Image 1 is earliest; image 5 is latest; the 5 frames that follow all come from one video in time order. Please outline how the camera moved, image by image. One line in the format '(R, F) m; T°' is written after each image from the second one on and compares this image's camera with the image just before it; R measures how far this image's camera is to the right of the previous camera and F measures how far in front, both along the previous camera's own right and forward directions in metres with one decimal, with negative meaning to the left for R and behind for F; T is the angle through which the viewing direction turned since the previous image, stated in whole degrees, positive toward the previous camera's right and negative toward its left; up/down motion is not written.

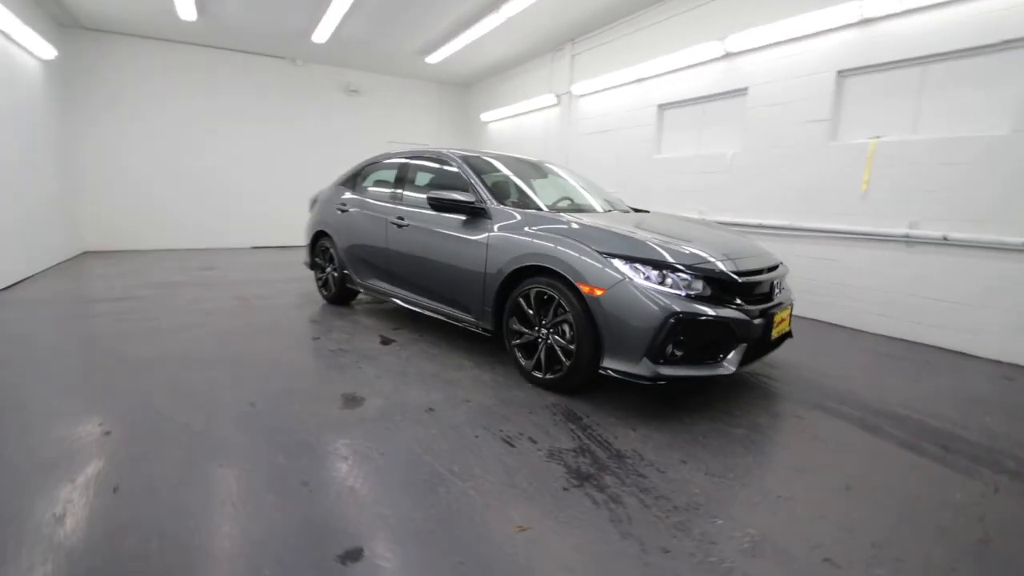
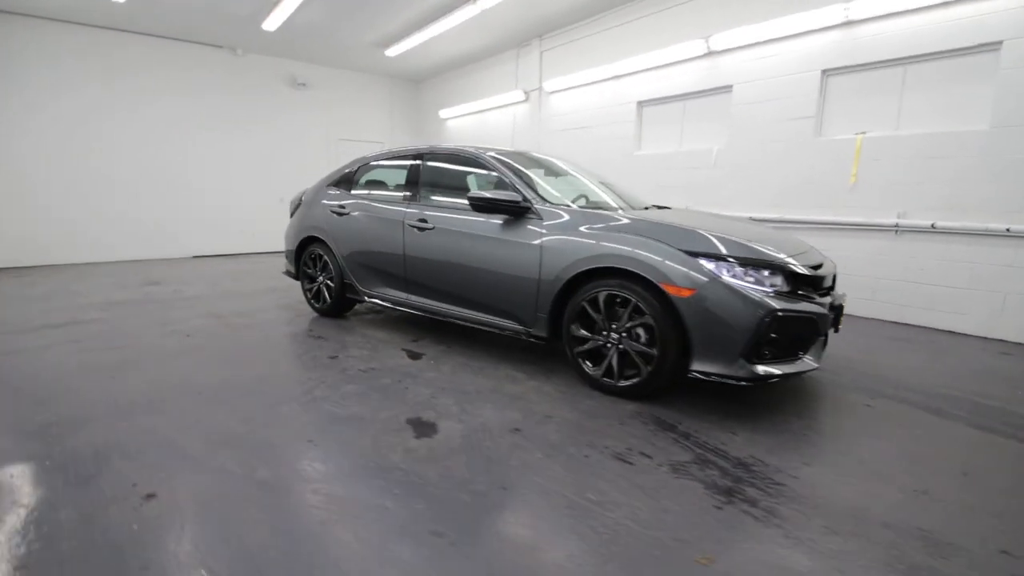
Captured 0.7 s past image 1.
(-0.8, +0.3) m; +8°
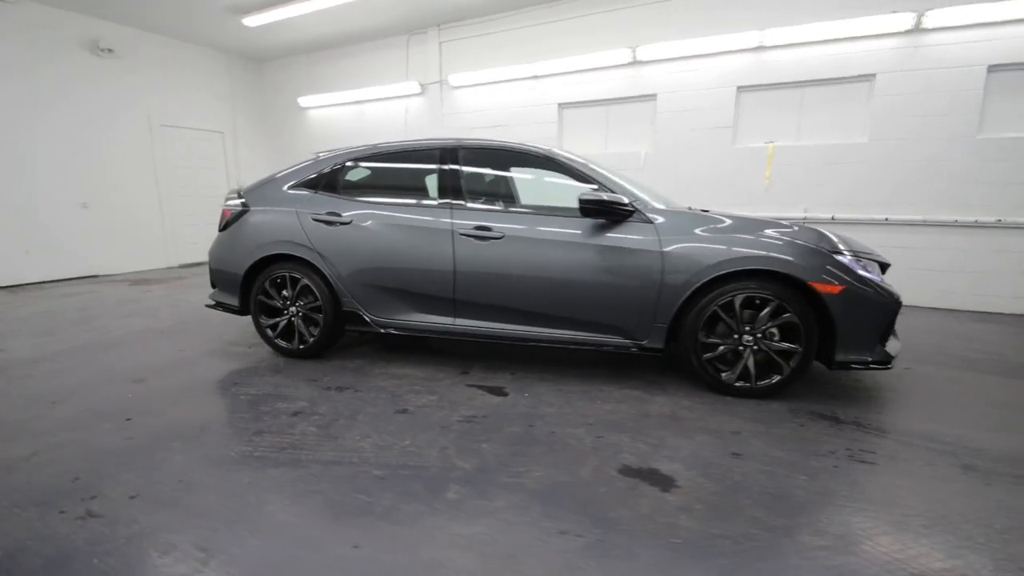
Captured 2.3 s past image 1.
(-1.8, +0.8) m; +23°
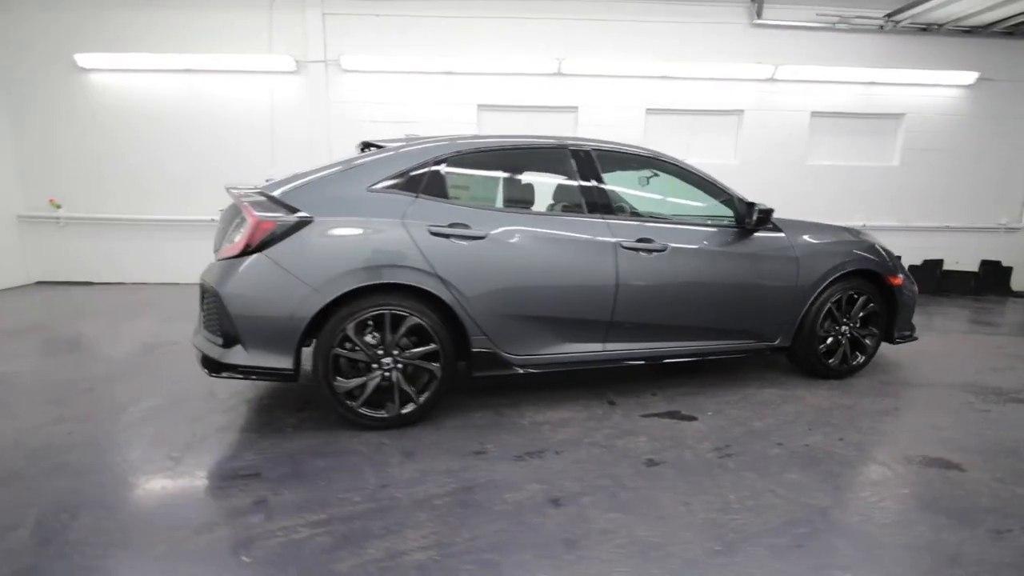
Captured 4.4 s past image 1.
(-2.2, +1.0) m; +29°
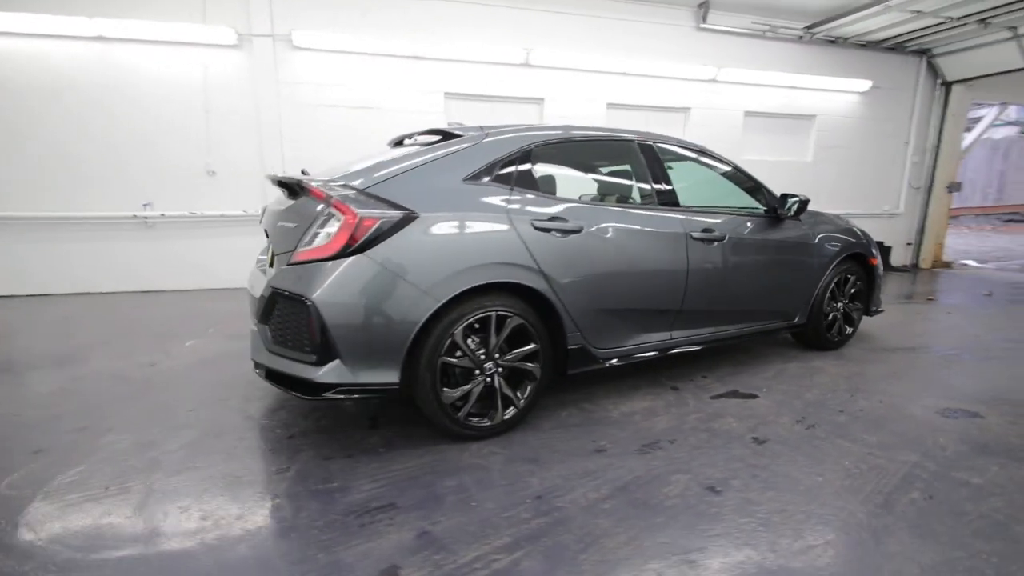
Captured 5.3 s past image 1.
(-1.0, +0.2) m; +12°
